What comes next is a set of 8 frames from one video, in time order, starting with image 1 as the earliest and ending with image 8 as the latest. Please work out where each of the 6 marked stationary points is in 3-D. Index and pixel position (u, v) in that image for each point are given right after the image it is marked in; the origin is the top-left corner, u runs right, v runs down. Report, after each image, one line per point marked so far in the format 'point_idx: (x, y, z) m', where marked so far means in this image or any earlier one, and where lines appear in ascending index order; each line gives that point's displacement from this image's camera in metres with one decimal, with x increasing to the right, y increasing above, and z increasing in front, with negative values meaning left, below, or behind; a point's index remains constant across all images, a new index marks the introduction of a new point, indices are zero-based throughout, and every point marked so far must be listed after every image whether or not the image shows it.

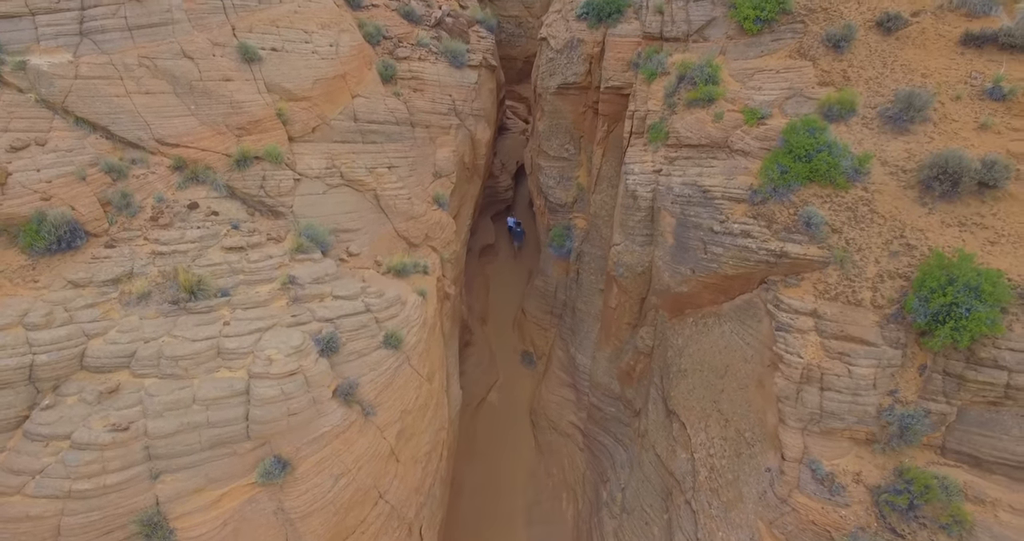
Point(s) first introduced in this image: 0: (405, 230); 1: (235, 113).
0: (-1.9, +0.7, +9.4) m
1: (-4.3, +2.4, +8.3) m
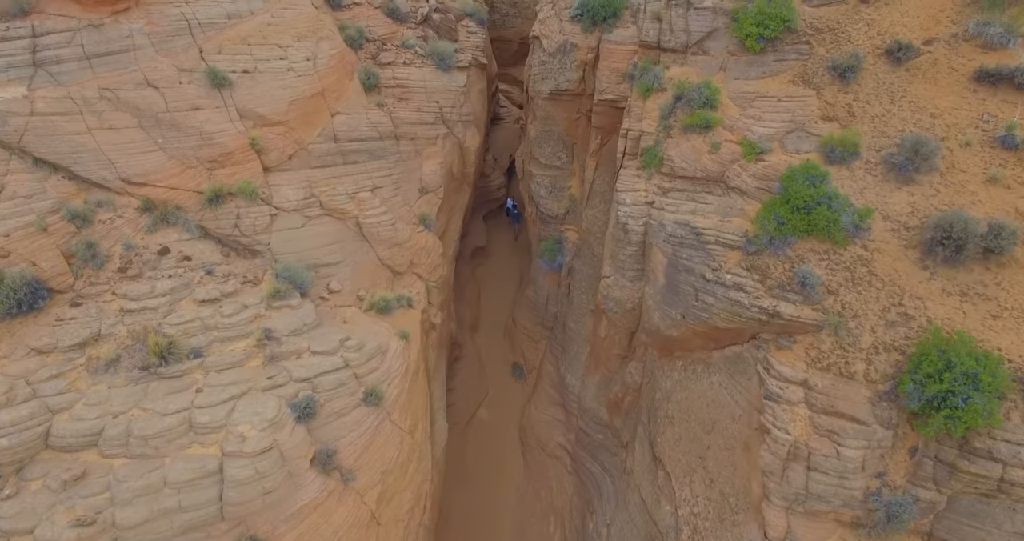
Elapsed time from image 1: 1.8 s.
0: (-2.1, +0.2, +9.1) m
1: (-4.5, +1.8, +7.8) m
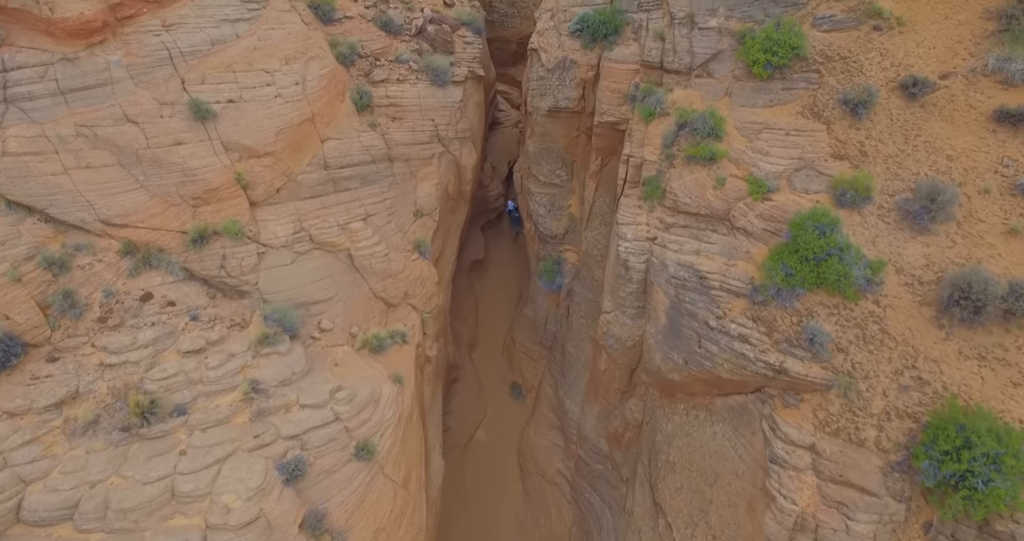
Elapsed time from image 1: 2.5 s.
0: (-2.1, -0.3, +8.8) m
1: (-4.5, +1.2, +7.5) m
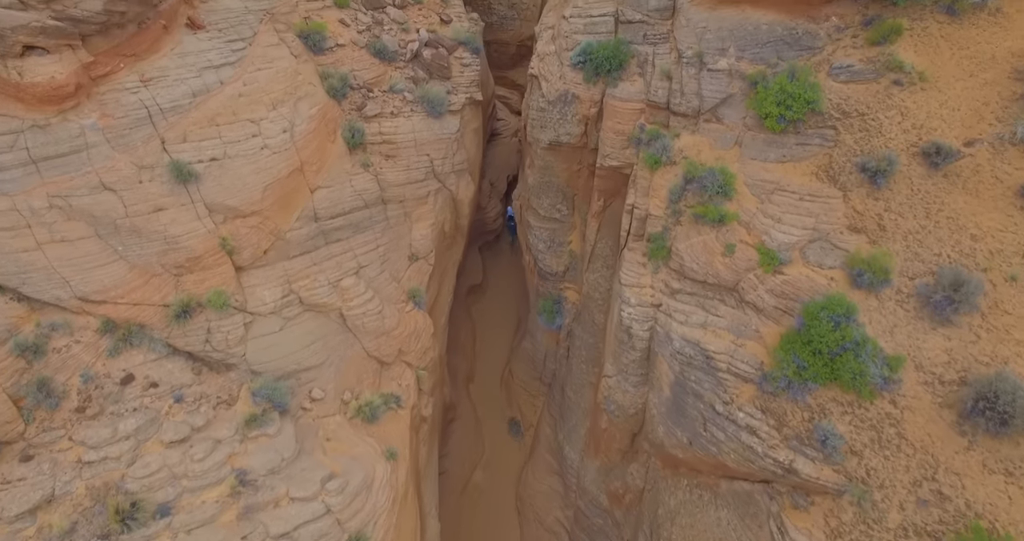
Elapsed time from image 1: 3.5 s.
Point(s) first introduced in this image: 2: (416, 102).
0: (-2.1, -1.2, +8.5) m
1: (-4.5, +0.3, +7.2) m
2: (-1.9, +3.4, +10.7) m
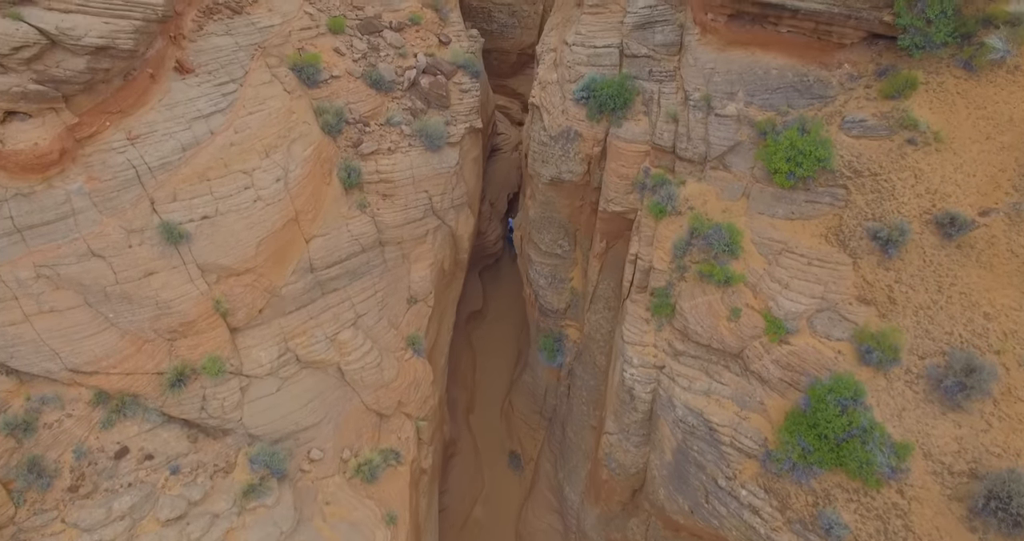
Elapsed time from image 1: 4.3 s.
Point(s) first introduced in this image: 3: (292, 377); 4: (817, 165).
0: (-2.1, -2.1, +8.4) m
1: (-4.5, -0.6, +7.0) m
2: (-1.9, +2.6, +10.4) m
3: (-3.2, -1.5, +7.7) m
4: (+4.2, +1.4, +7.4) m
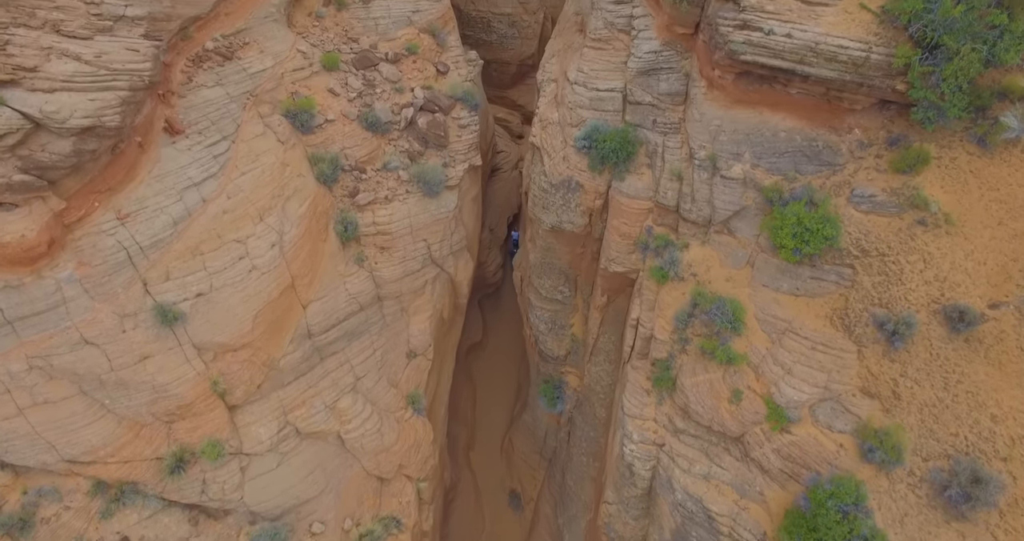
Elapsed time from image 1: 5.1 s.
0: (-2.1, -3.1, +8.4) m
1: (-4.5, -1.7, +6.9) m
2: (-1.9, +1.7, +10.2) m
3: (-3.2, -2.6, +7.7) m
4: (+4.2, +0.4, +7.2) m
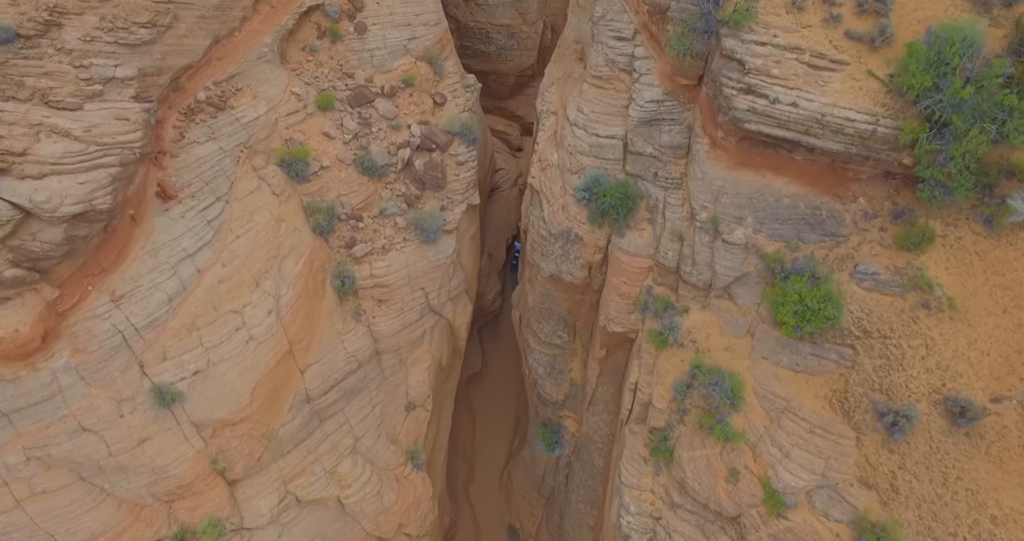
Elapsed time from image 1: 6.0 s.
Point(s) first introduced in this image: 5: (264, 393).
0: (-2.2, -4.1, +8.5) m
1: (-4.6, -2.7, +7.0) m
2: (-1.9, +0.8, +10.1) m
3: (-3.2, -3.6, +7.8) m
4: (+4.1, -0.7, +7.1) m
5: (-3.6, -1.8, +7.7) m
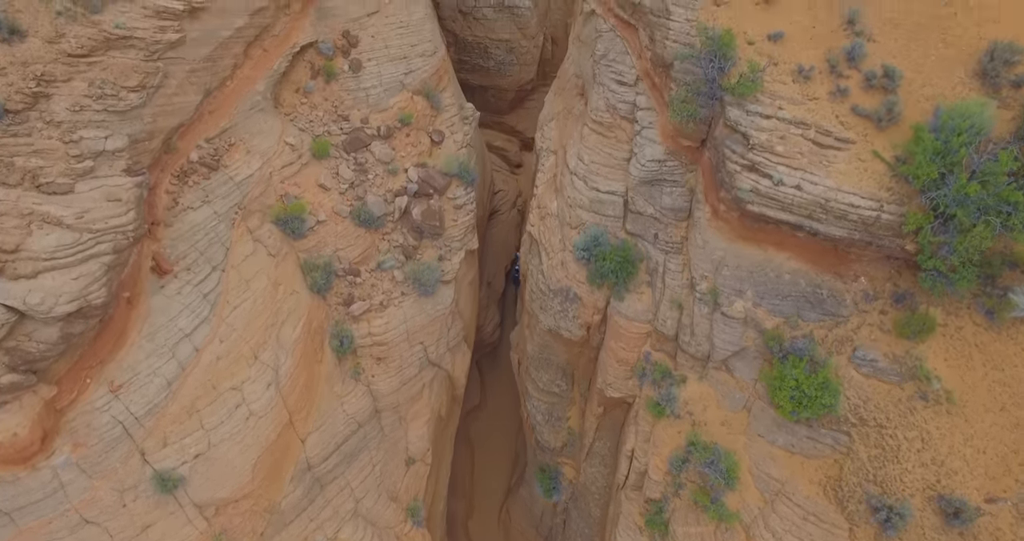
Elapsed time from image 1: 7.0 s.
0: (-2.2, -5.1, +8.7) m
1: (-4.6, -3.9, +7.1) m
2: (-2.0, -0.2, +10.0) m
3: (-3.2, -4.7, +7.9) m
4: (+4.1, -1.8, +7.2) m
5: (-3.6, -2.9, +7.8) m
